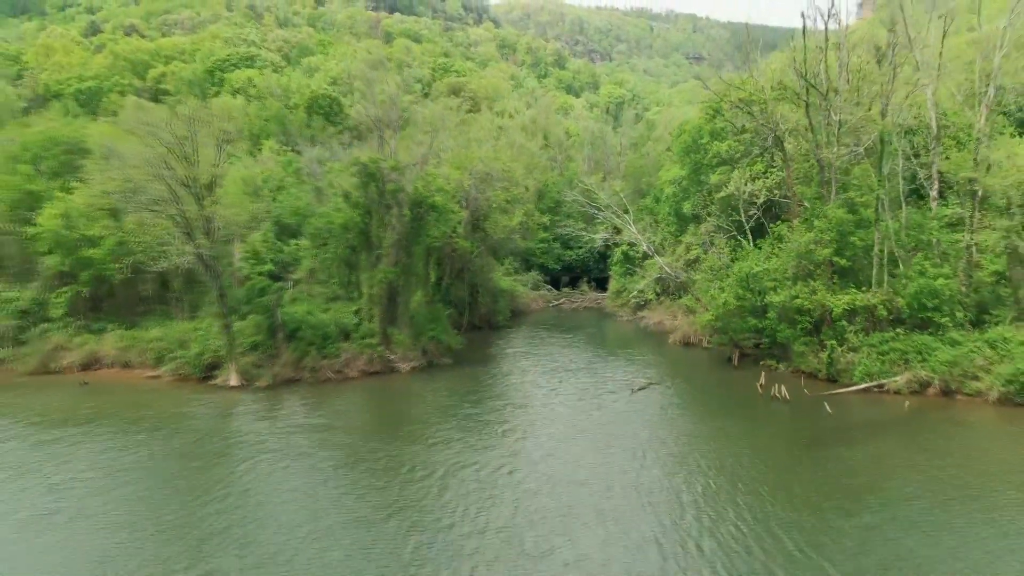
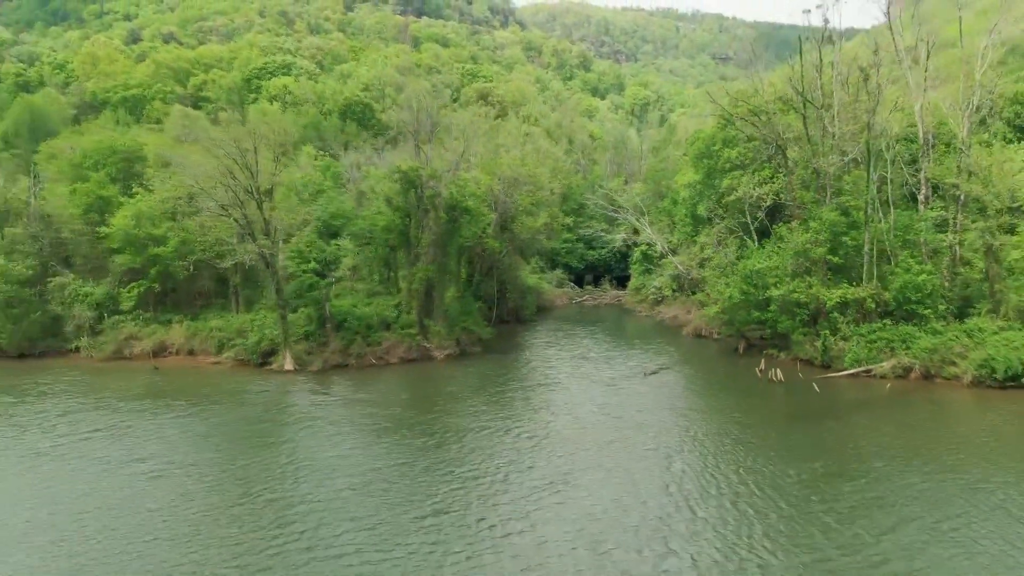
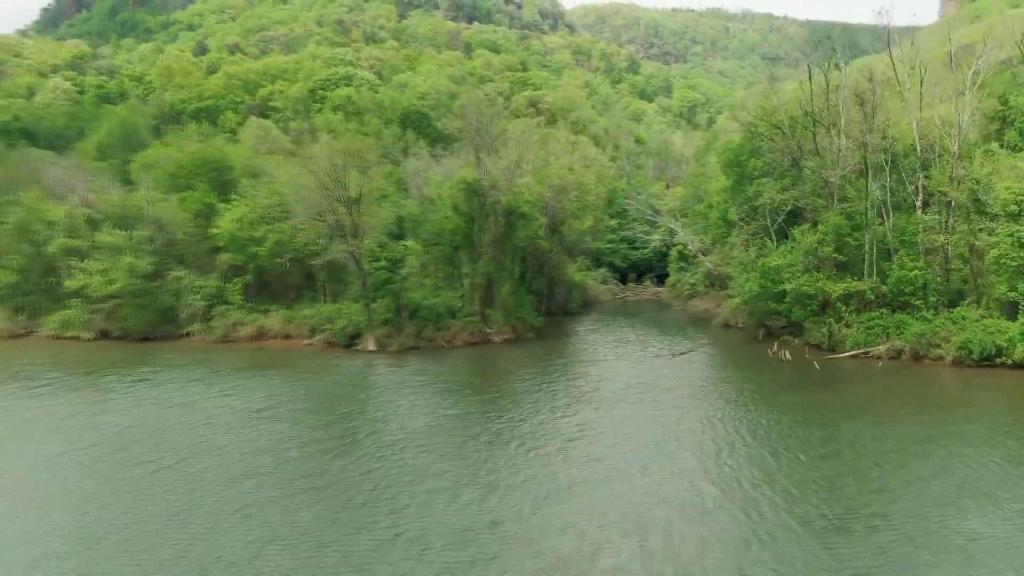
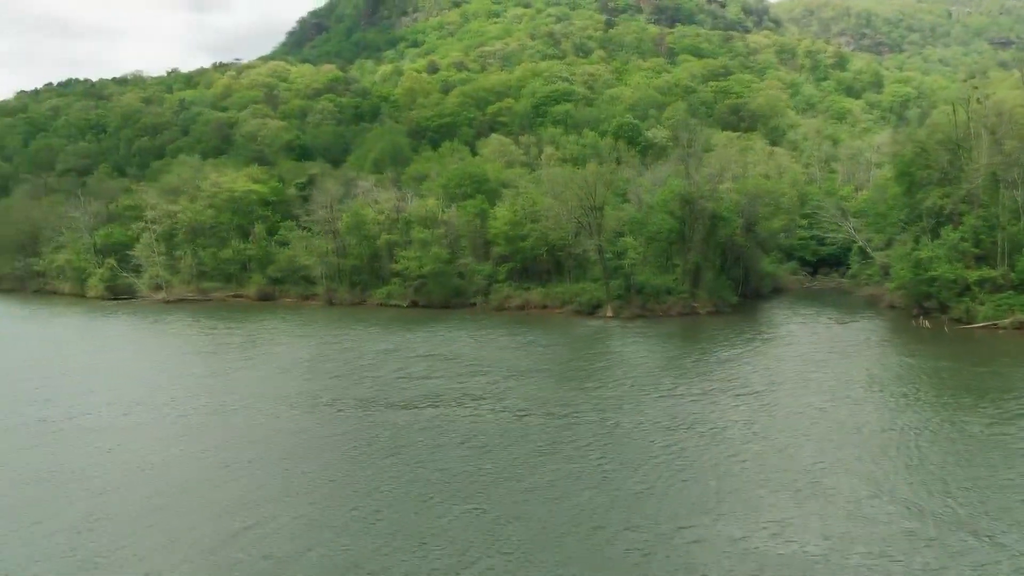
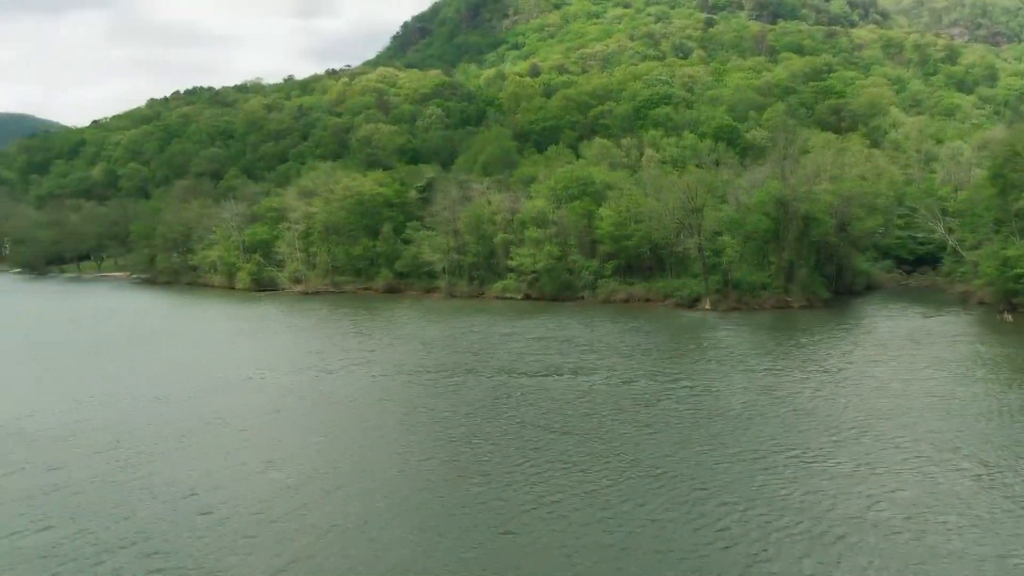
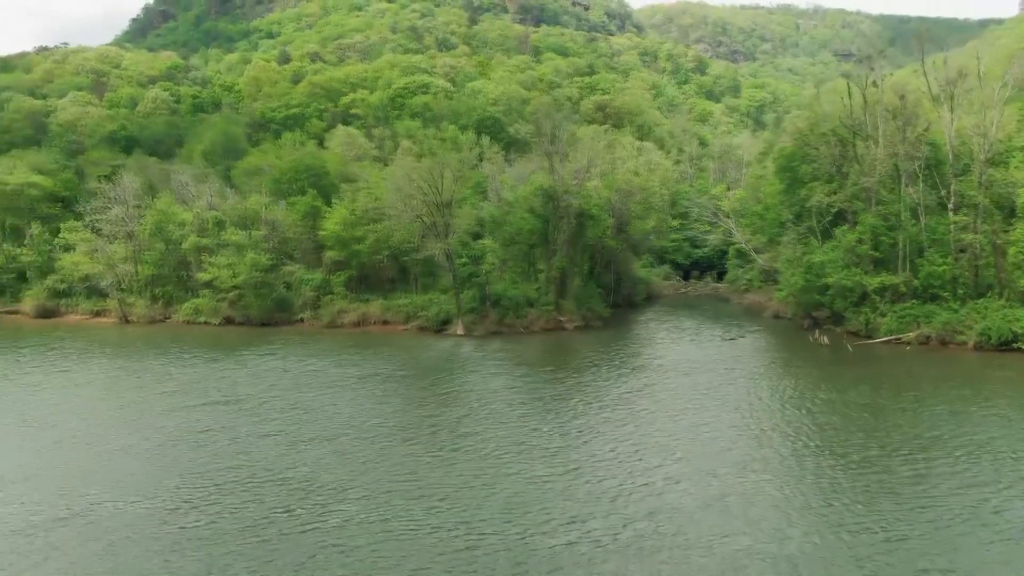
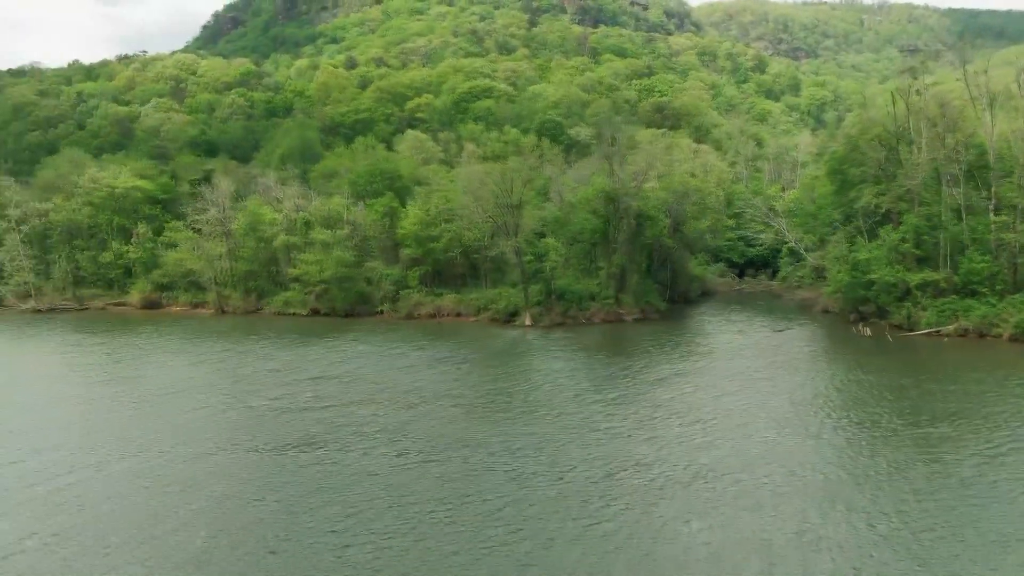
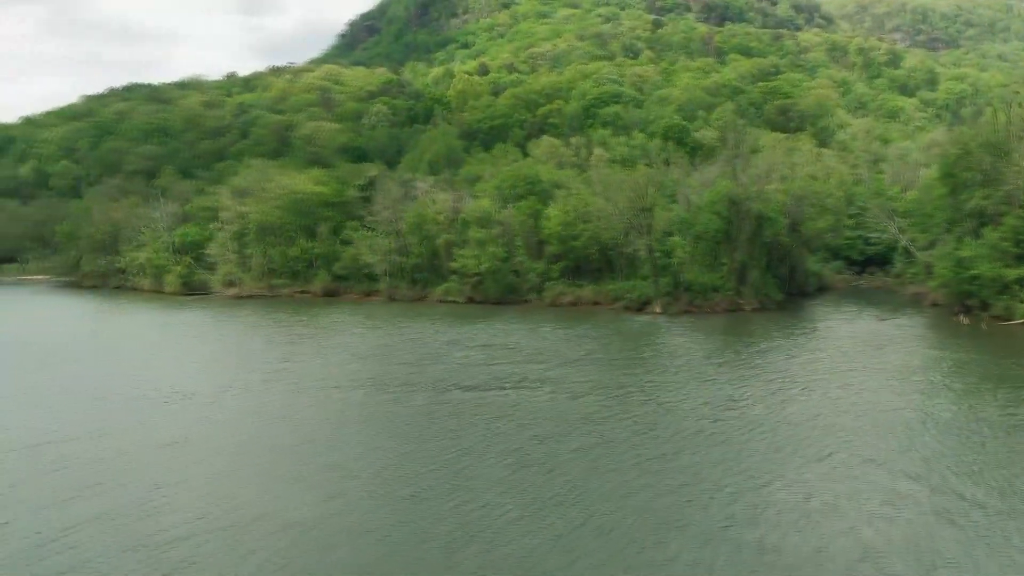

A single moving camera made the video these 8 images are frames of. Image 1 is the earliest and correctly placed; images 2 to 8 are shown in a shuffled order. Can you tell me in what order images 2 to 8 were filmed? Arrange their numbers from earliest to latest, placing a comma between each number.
2, 3, 6, 7, 4, 8, 5
